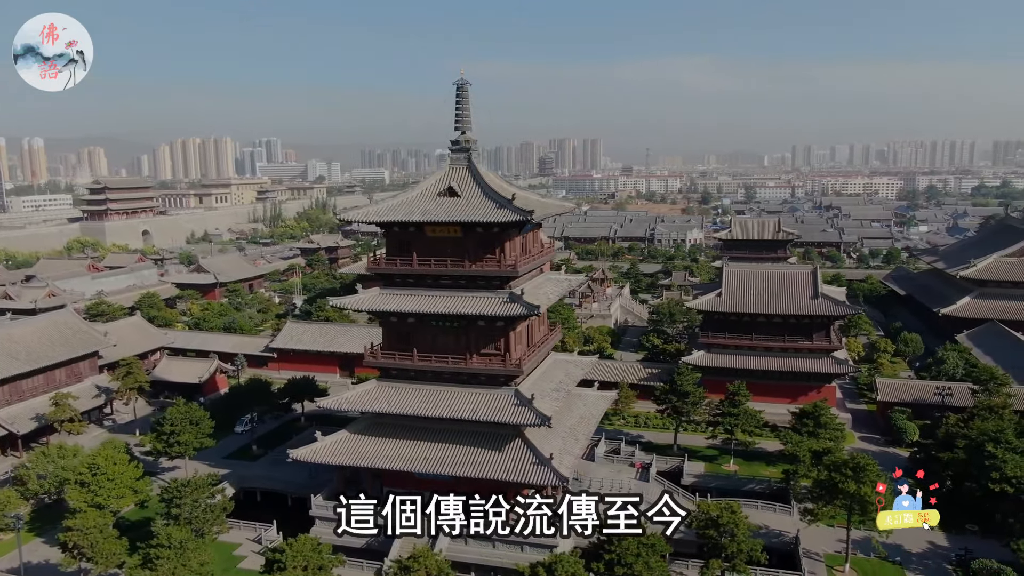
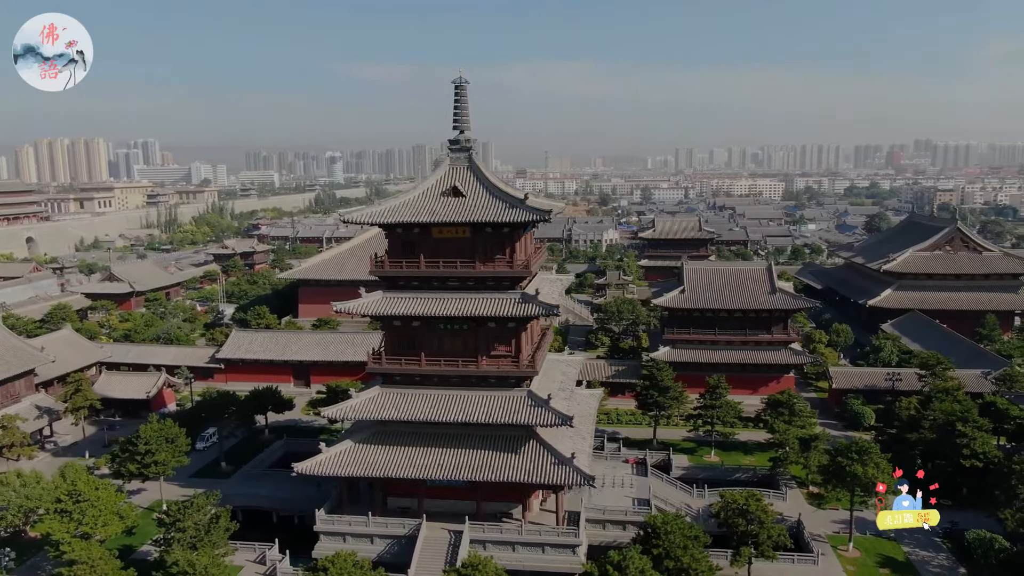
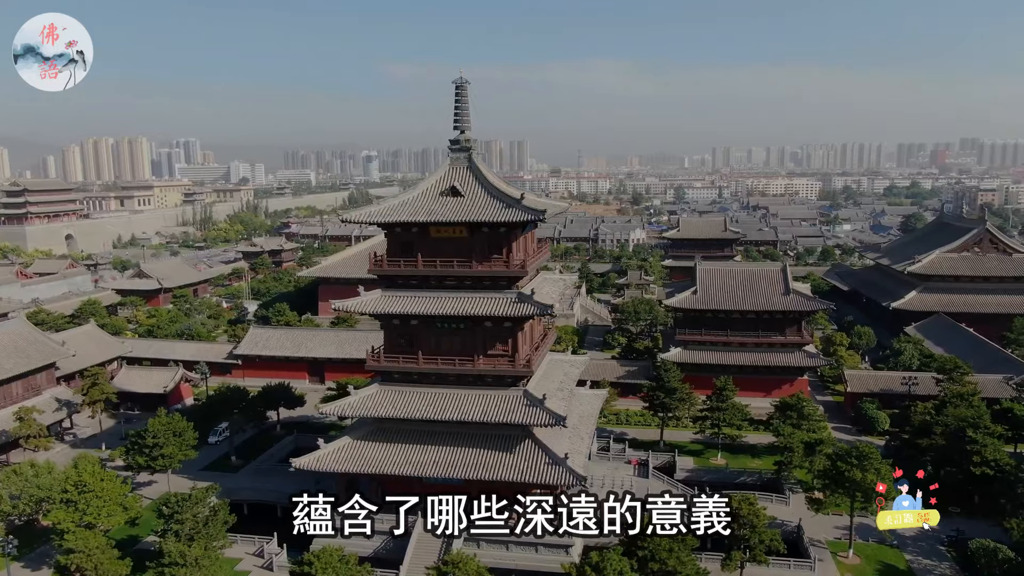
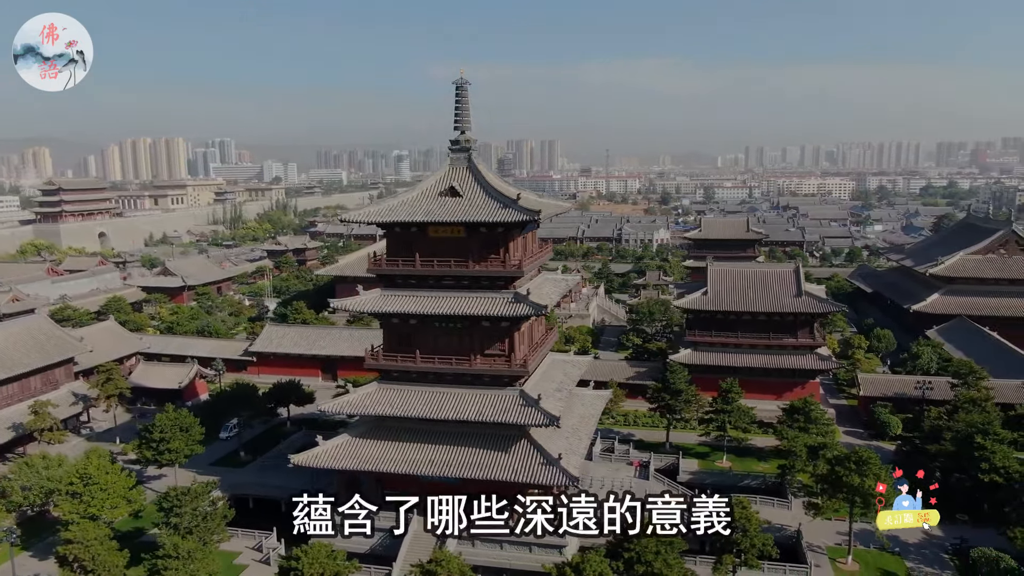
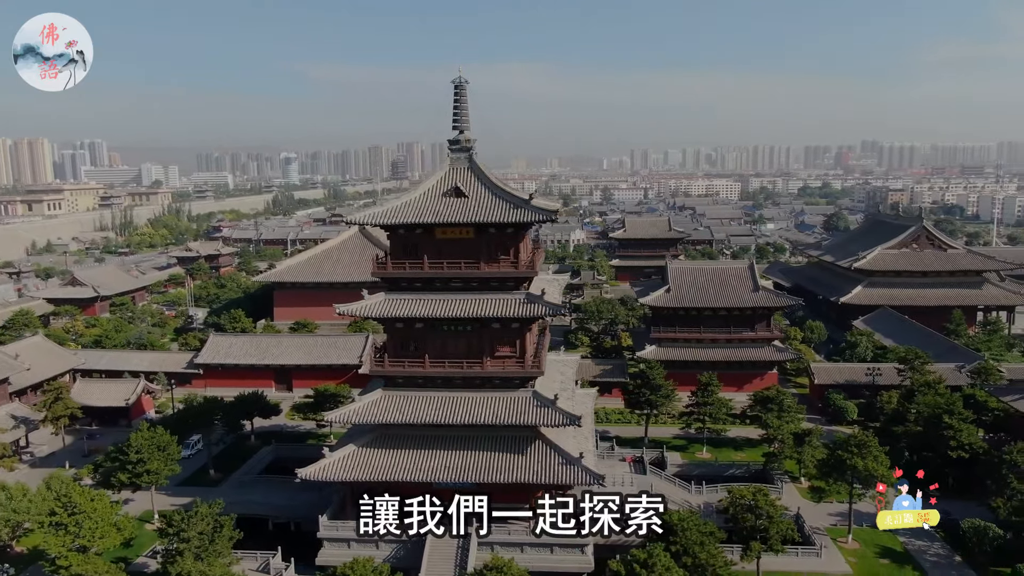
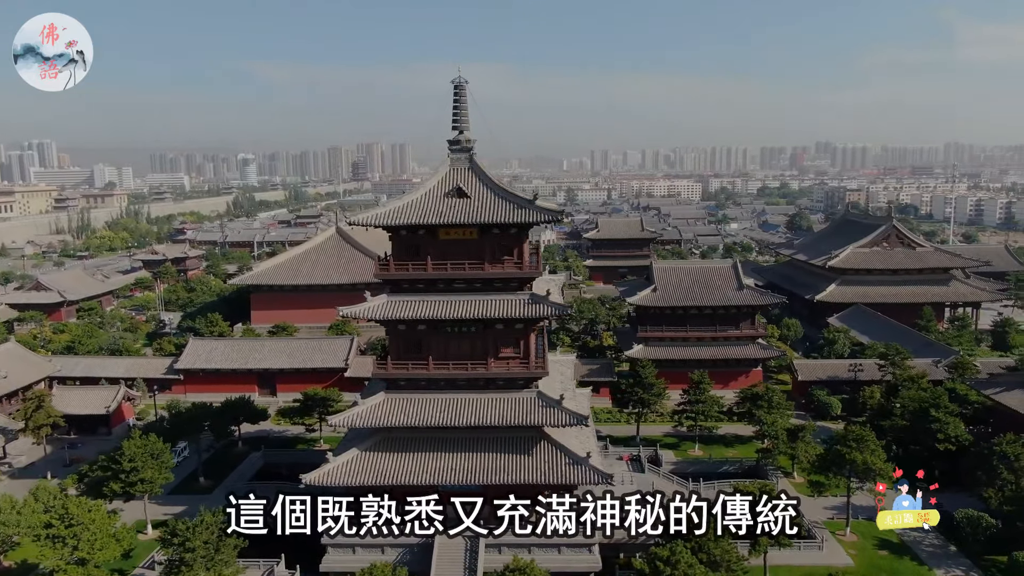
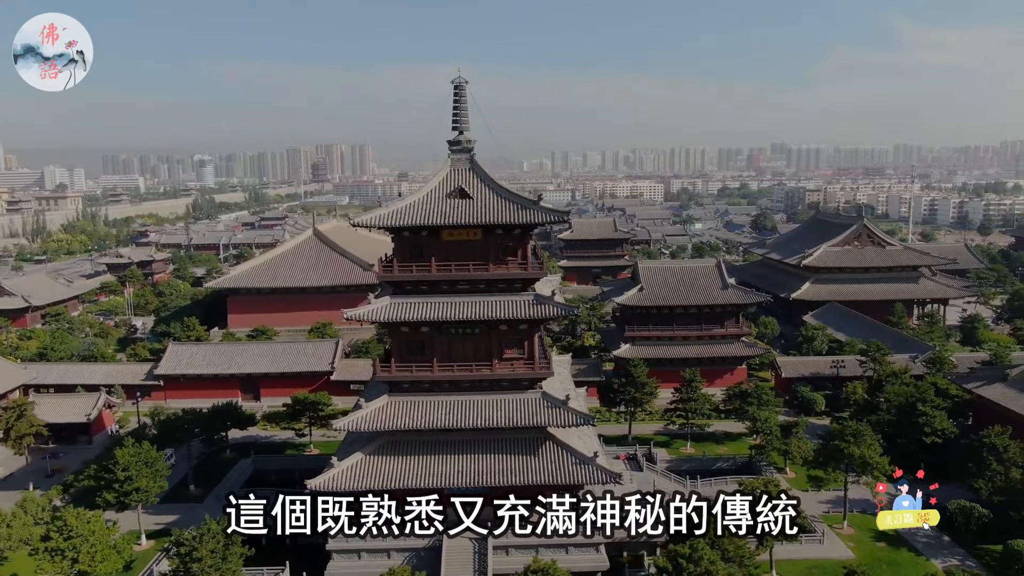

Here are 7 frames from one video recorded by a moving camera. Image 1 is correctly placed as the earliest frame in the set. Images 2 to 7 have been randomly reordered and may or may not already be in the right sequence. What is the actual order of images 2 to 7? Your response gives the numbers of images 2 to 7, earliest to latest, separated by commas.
4, 3, 2, 5, 6, 7
